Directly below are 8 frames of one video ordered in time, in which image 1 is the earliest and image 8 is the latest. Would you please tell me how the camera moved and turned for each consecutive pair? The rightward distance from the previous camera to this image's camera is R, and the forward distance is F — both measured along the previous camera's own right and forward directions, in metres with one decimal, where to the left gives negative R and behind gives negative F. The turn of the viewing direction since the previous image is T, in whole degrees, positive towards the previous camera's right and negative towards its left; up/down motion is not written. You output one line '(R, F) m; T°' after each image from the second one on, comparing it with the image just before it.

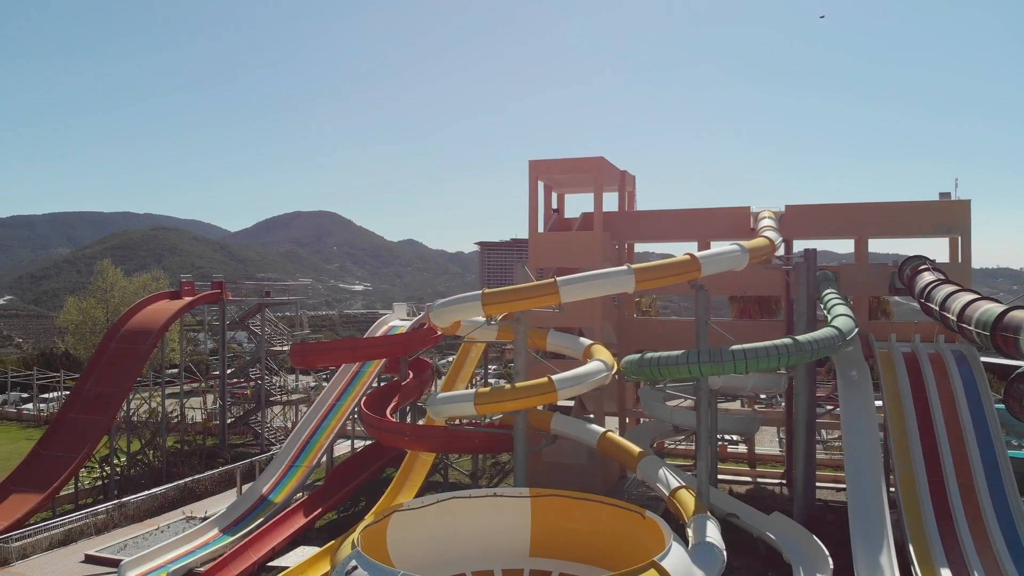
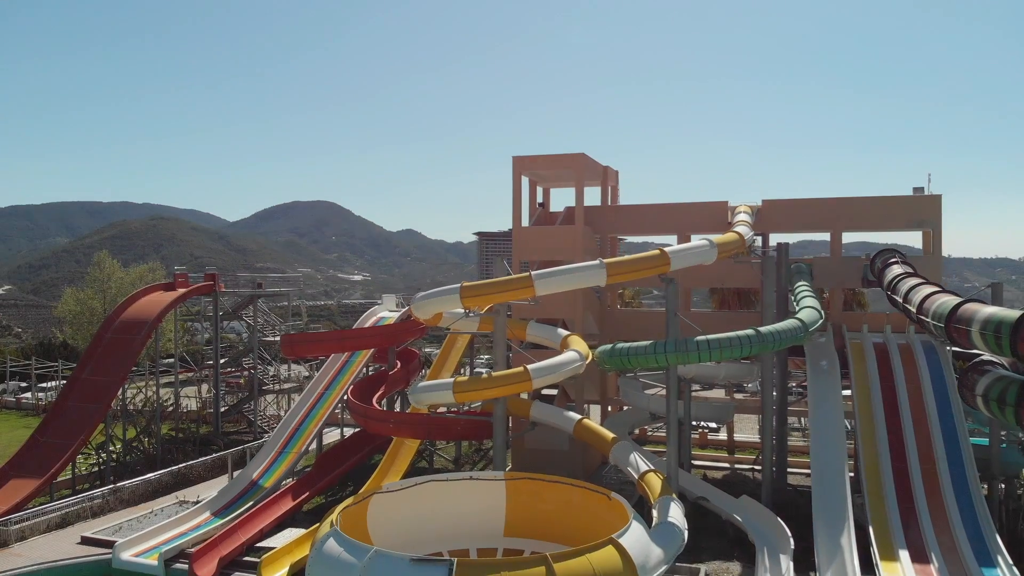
(+0.3, -0.5) m; 0°
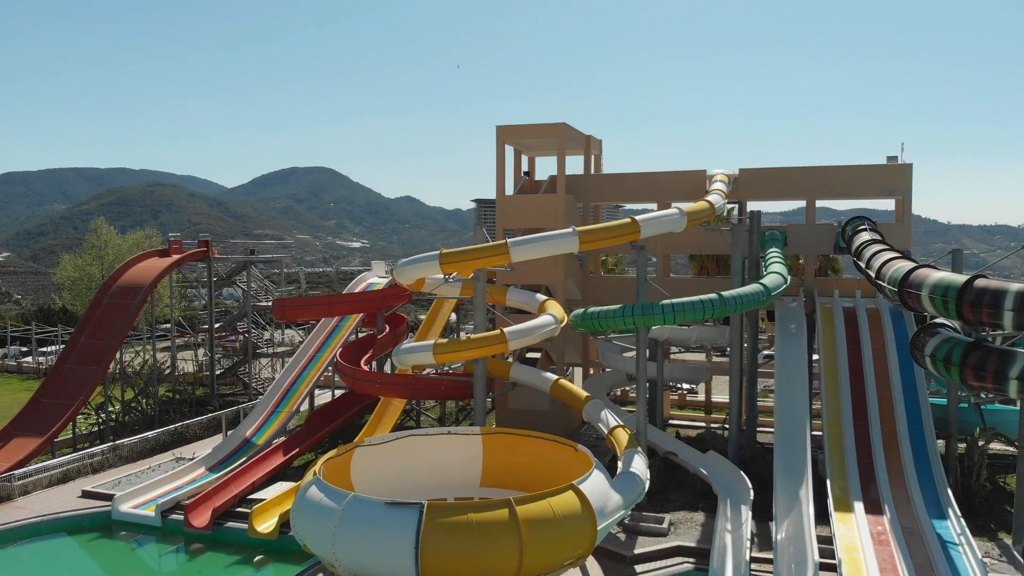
(+0.3, -0.6) m; 0°
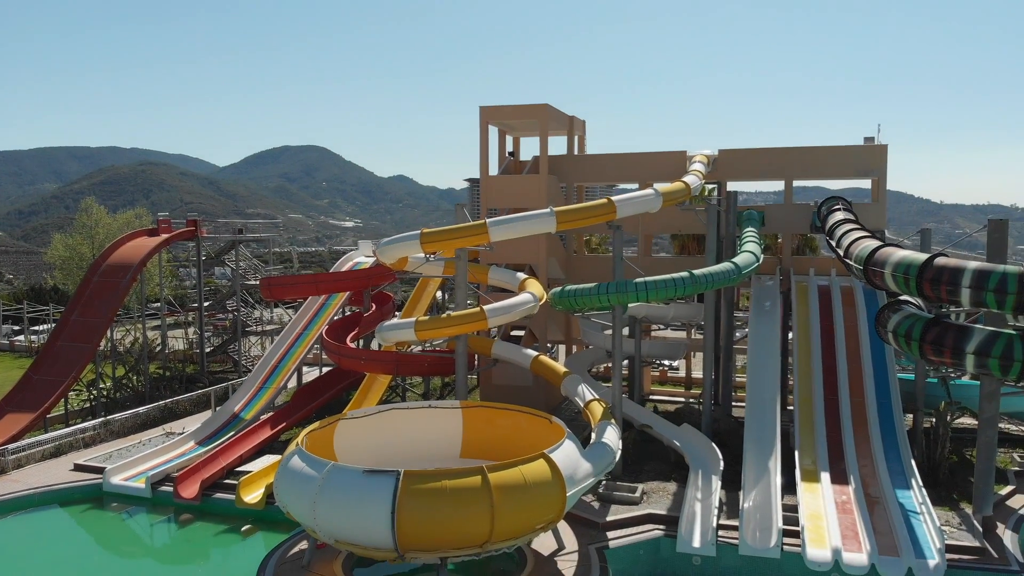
(+0.2, -0.4) m; 0°
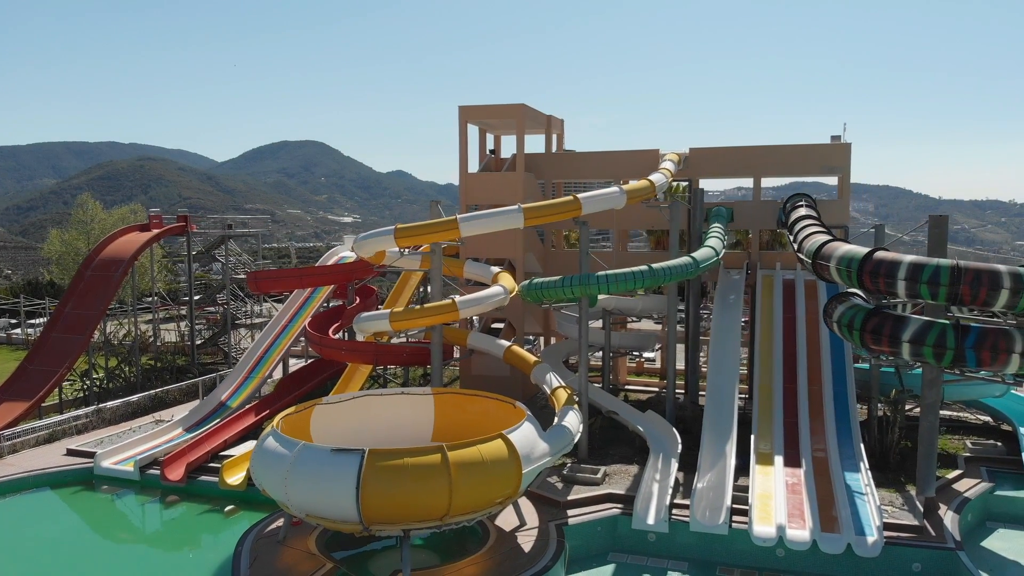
(+0.5, -0.7) m; 0°
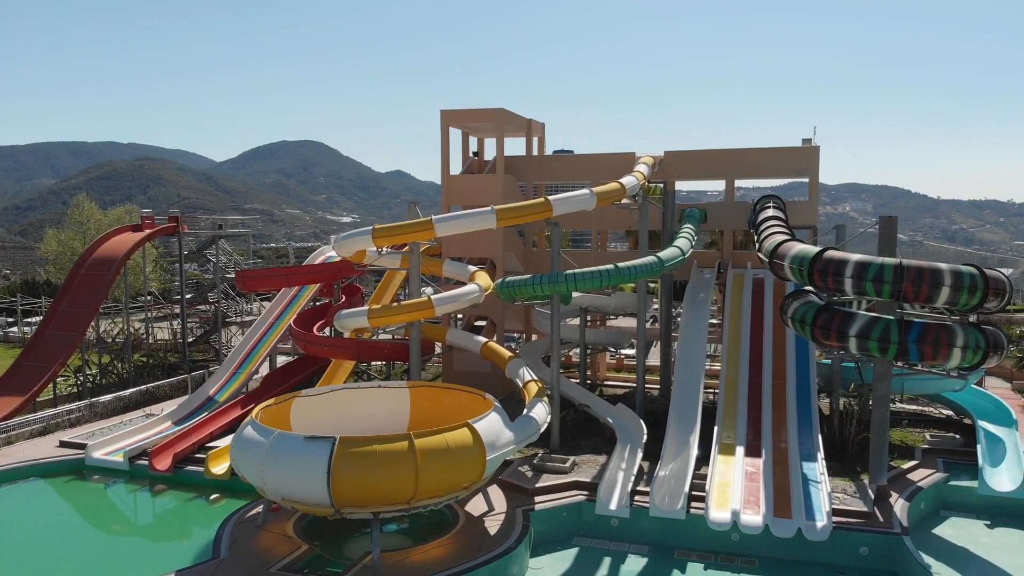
(+0.5, -0.6) m; 0°
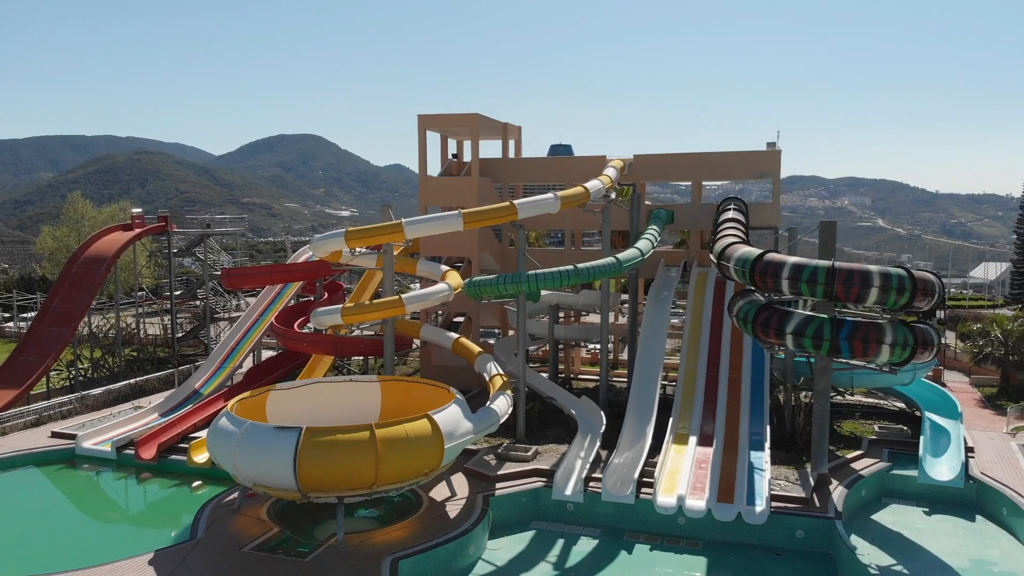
(+0.6, -0.8) m; 0°
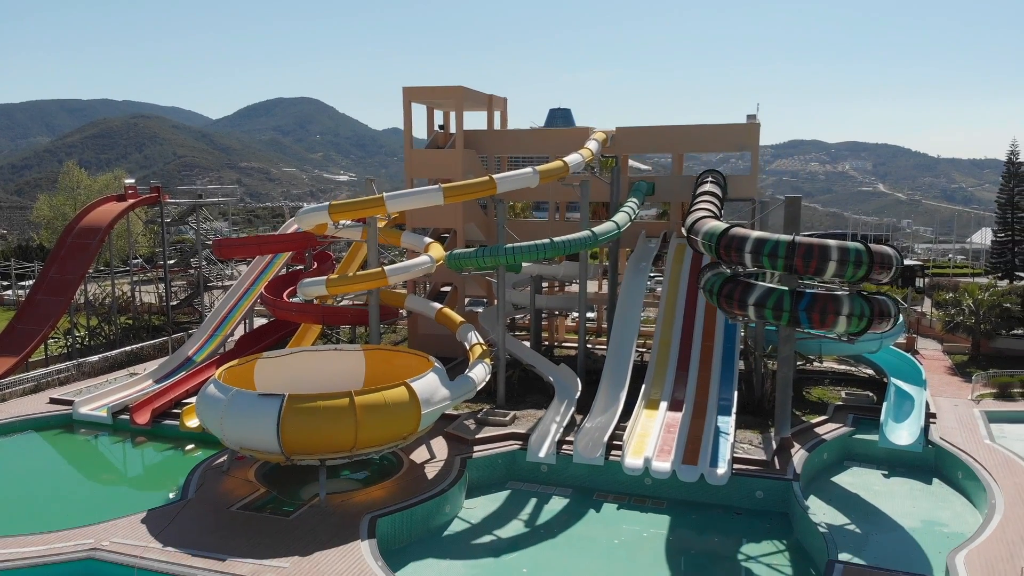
(+0.4, -0.6) m; 0°
